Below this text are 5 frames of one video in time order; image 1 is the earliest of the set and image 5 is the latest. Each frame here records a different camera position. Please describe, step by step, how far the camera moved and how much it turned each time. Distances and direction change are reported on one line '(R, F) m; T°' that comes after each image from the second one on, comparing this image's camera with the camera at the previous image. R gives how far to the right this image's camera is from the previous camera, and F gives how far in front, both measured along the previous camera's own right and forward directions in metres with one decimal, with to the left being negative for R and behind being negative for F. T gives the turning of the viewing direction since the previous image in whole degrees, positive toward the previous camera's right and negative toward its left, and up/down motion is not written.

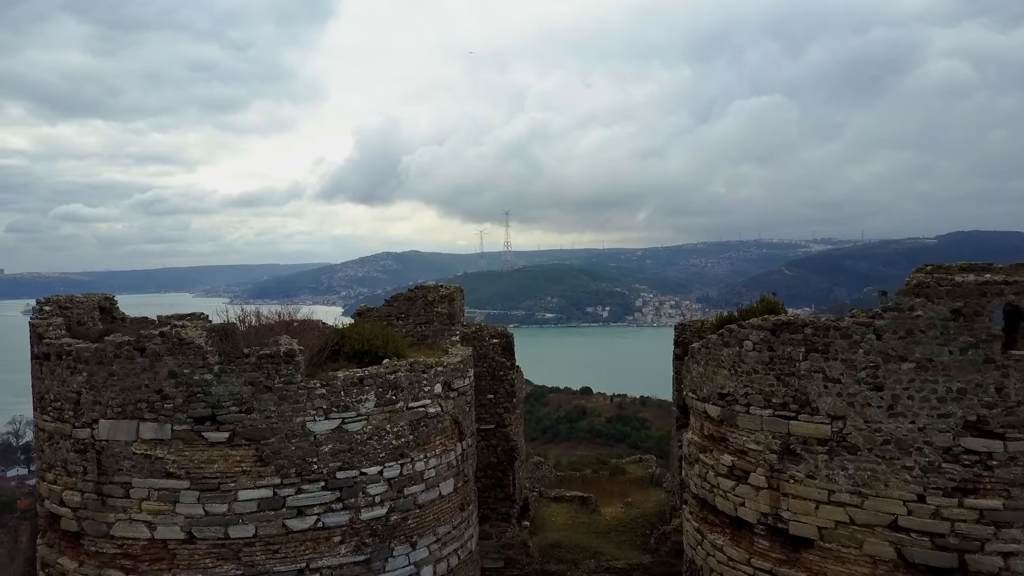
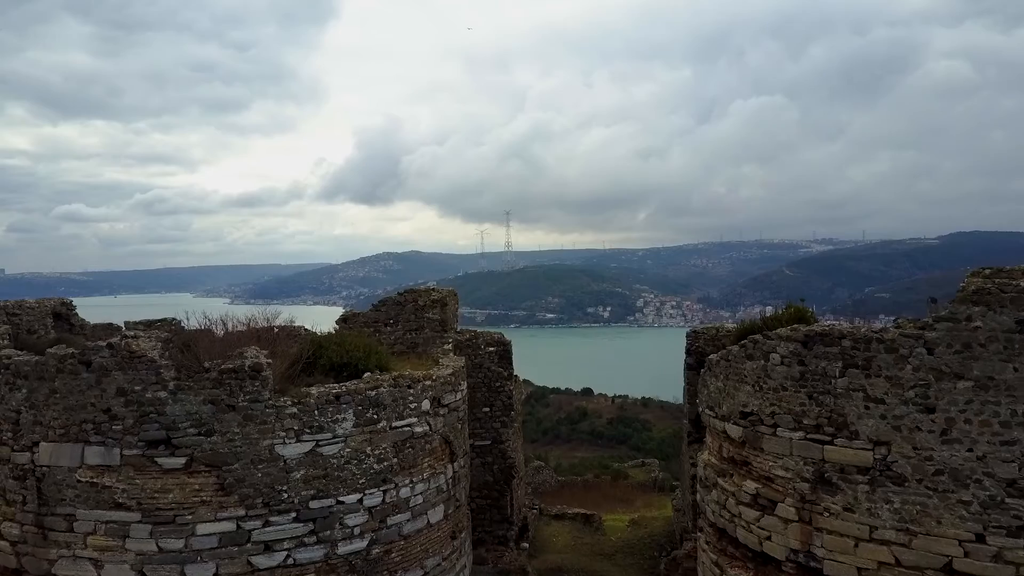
(+0.1, +0.8) m; 0°
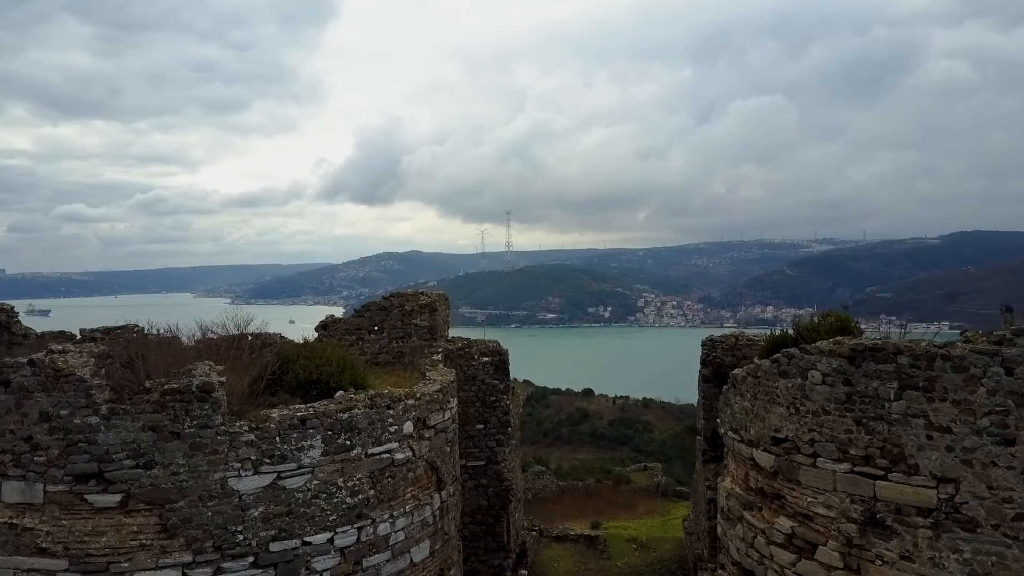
(+0.1, +0.9) m; 0°
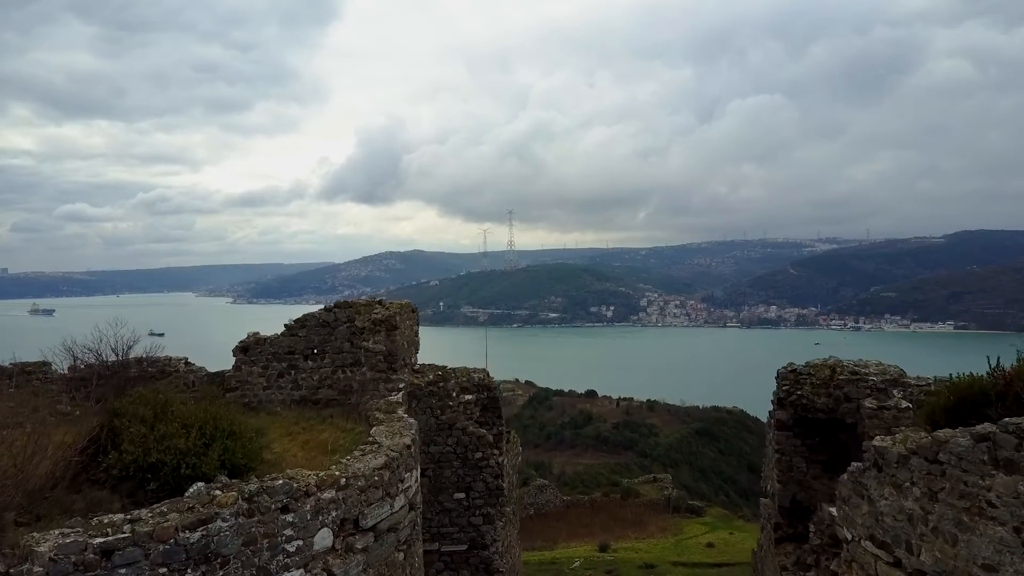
(+0.1, +2.6) m; 0°
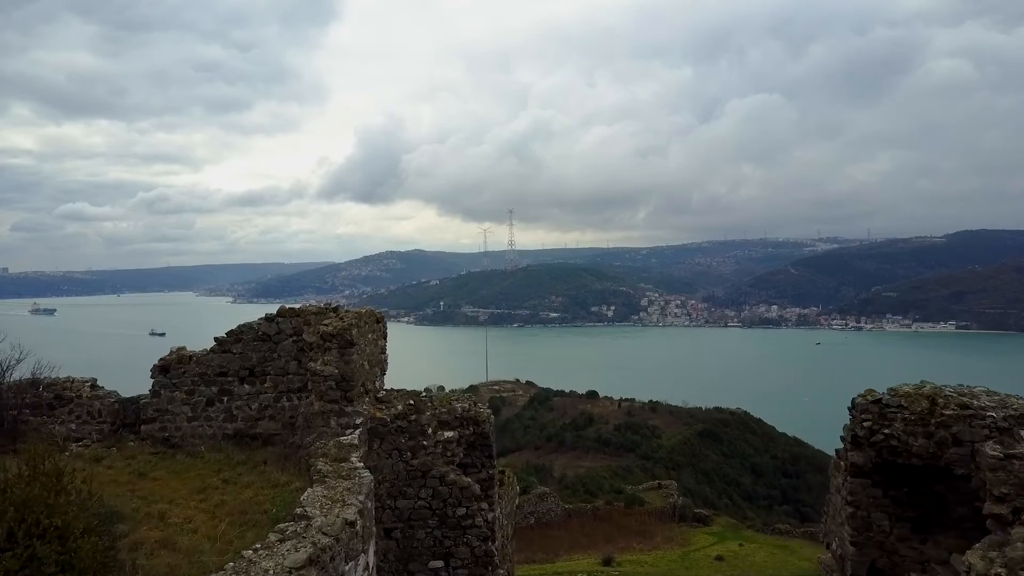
(+0.1, +1.4) m; 0°
